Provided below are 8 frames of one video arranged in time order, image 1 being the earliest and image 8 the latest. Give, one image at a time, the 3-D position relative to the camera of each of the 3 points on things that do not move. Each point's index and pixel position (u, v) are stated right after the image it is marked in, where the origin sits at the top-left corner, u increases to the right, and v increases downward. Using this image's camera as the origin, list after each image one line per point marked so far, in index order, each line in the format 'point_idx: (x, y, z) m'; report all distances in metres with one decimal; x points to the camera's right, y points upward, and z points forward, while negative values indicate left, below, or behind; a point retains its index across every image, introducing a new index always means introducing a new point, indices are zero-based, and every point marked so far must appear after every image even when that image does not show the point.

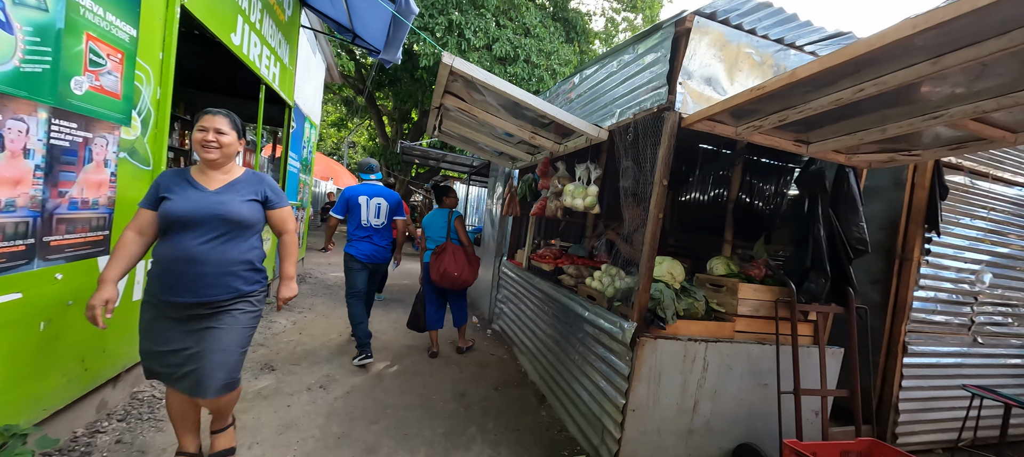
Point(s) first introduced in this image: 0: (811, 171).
0: (+2.3, +0.4, +2.8) m
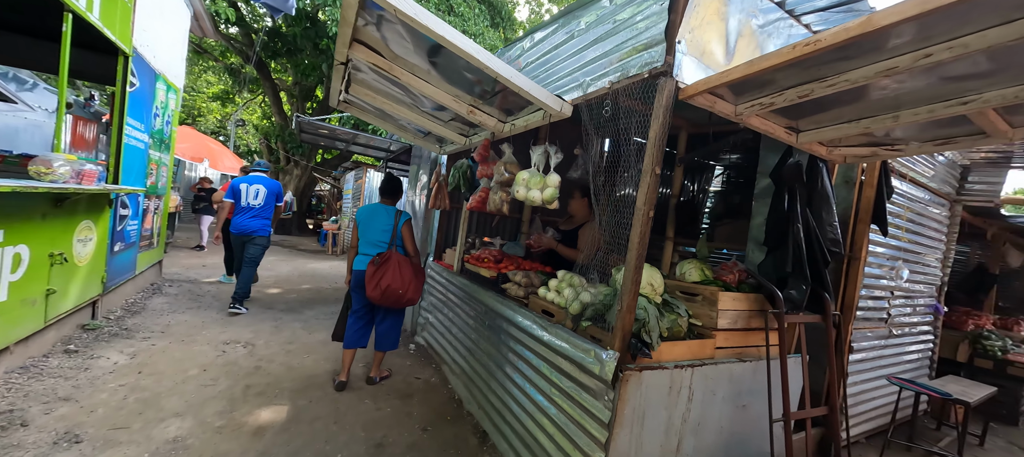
0: (+1.9, +0.4, +2.5) m
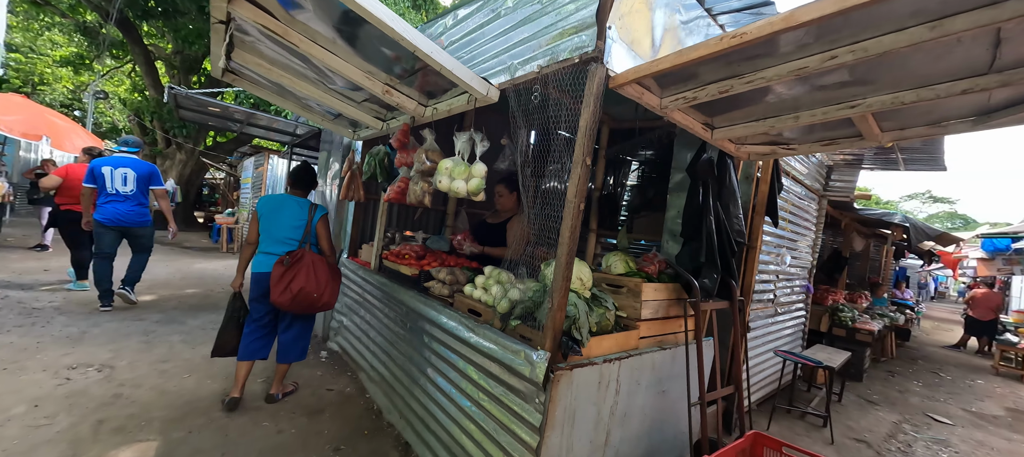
0: (+1.4, +0.5, +2.7) m
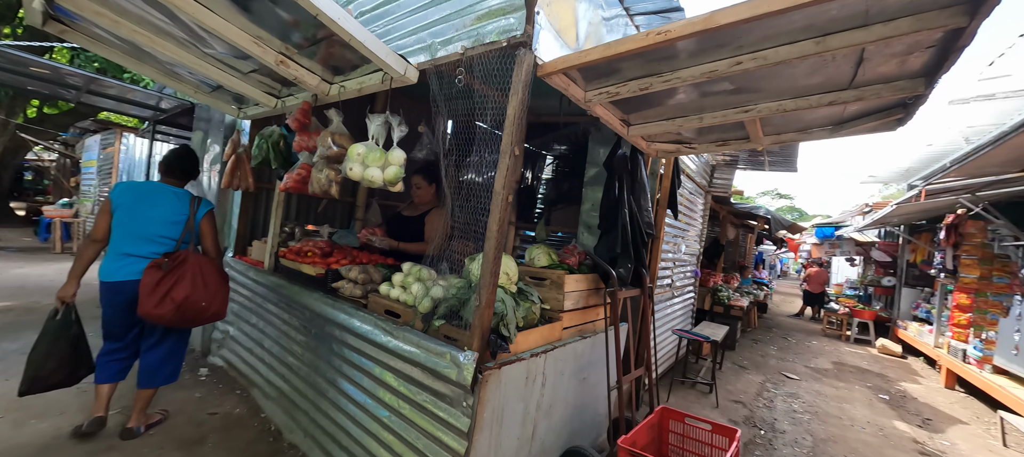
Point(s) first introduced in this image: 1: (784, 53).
0: (+0.8, +0.5, +2.8) m
1: (+1.0, +0.7, +1.4) m
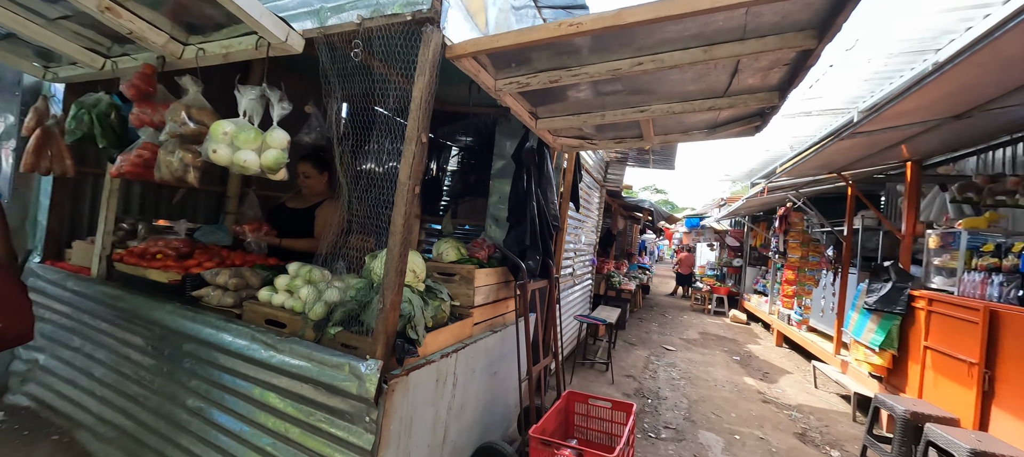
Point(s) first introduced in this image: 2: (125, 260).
0: (+0.1, +0.6, +2.8) m
1: (+0.7, +0.7, +1.5) m
2: (-2.5, -0.2, +2.4) m
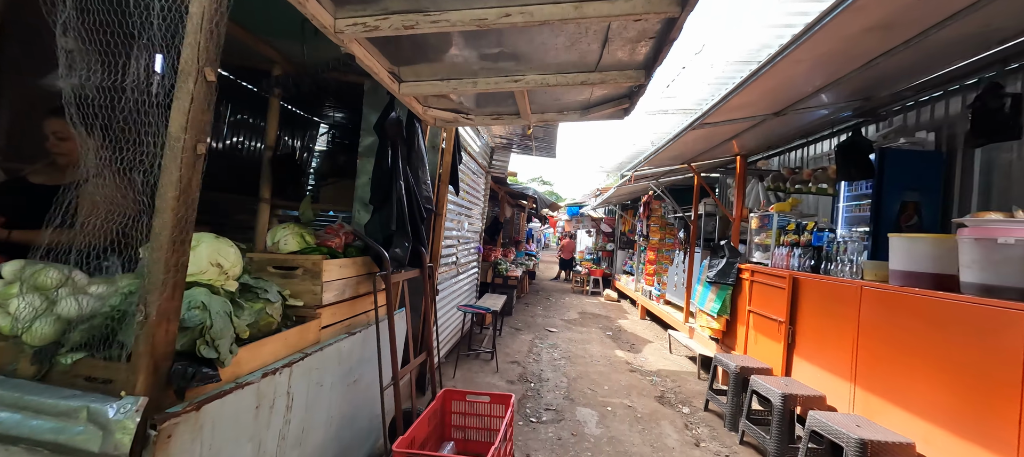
0: (-0.8, +0.7, +2.4) m
1: (+0.1, +0.8, +1.4) m
2: (-3.1, -0.1, +1.3) m
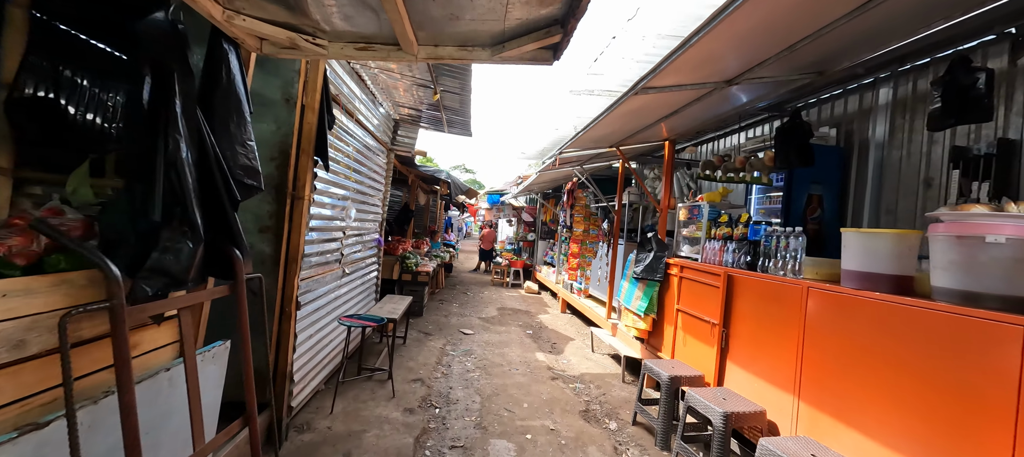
0: (-1.3, +0.8, +1.4) m
1: (-0.2, +0.8, +0.5) m
2: (-3.4, -0.1, -0.1) m
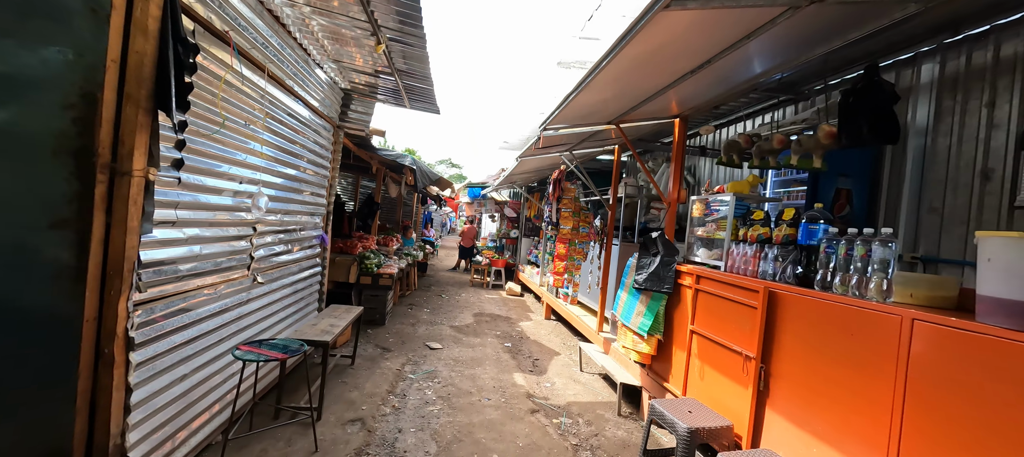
0: (-1.4, +0.8, +0.4) m
1: (-0.3, +0.8, -0.4) m
2: (-3.5, -0.1, -1.1) m
